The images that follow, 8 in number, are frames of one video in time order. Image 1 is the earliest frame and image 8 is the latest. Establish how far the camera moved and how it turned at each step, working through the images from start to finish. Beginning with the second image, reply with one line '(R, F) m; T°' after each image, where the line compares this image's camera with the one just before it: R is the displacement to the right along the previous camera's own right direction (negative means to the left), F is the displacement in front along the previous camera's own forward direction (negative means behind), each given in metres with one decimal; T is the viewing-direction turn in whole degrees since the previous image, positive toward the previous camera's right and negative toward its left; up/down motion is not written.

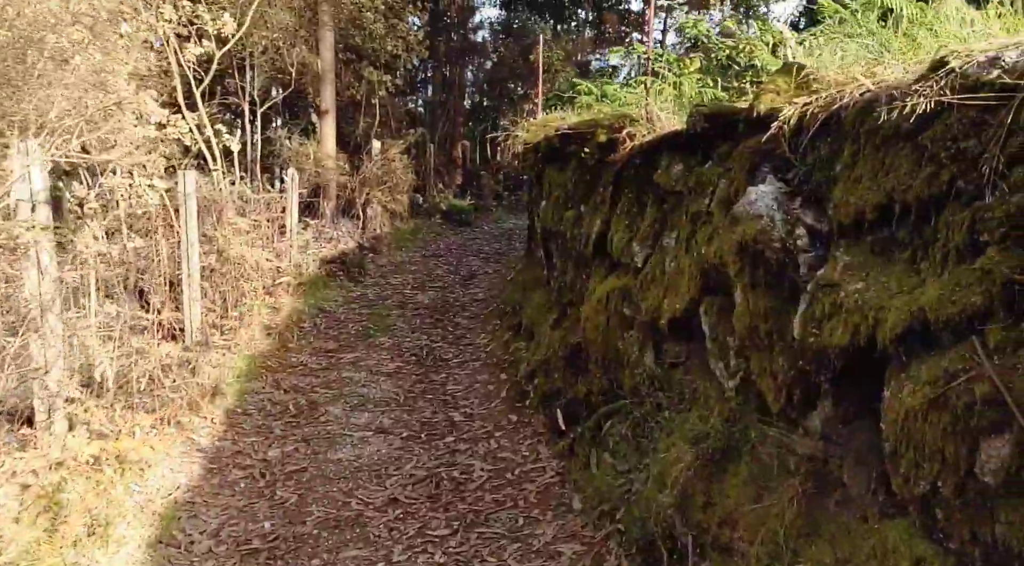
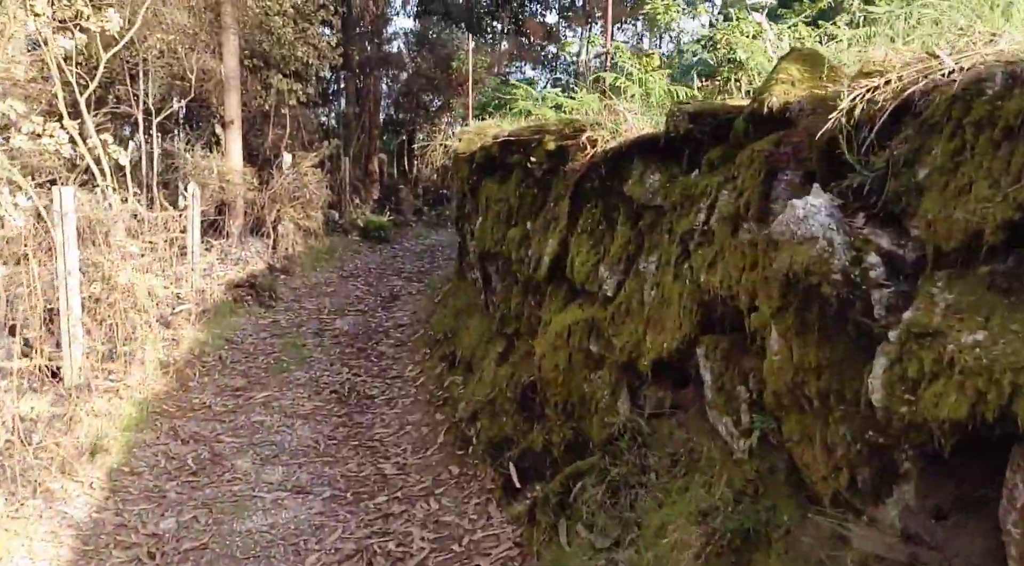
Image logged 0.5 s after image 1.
(-0.1, +0.7) m; +6°
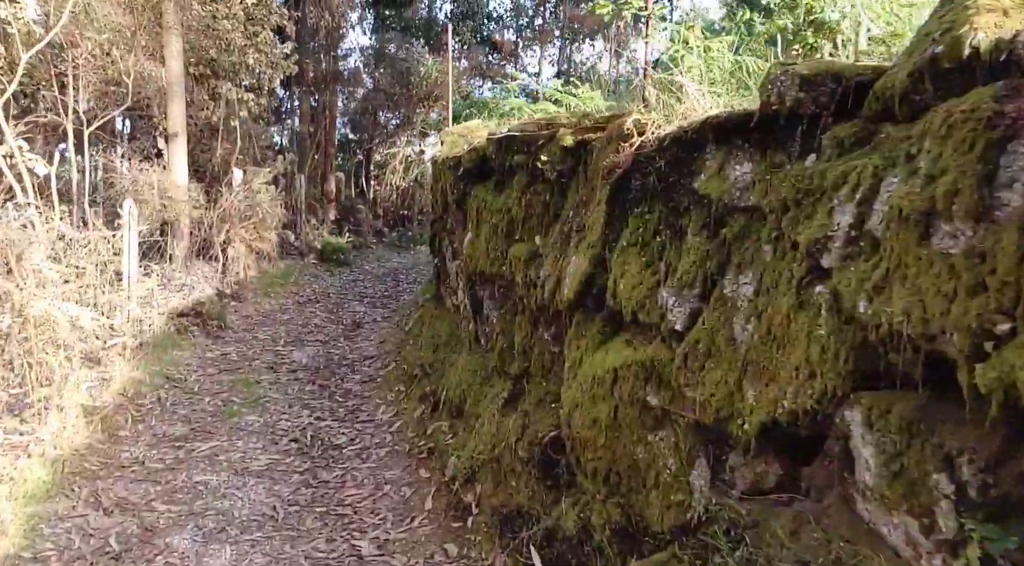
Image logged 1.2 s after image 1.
(-0.2, +0.9) m; +3°
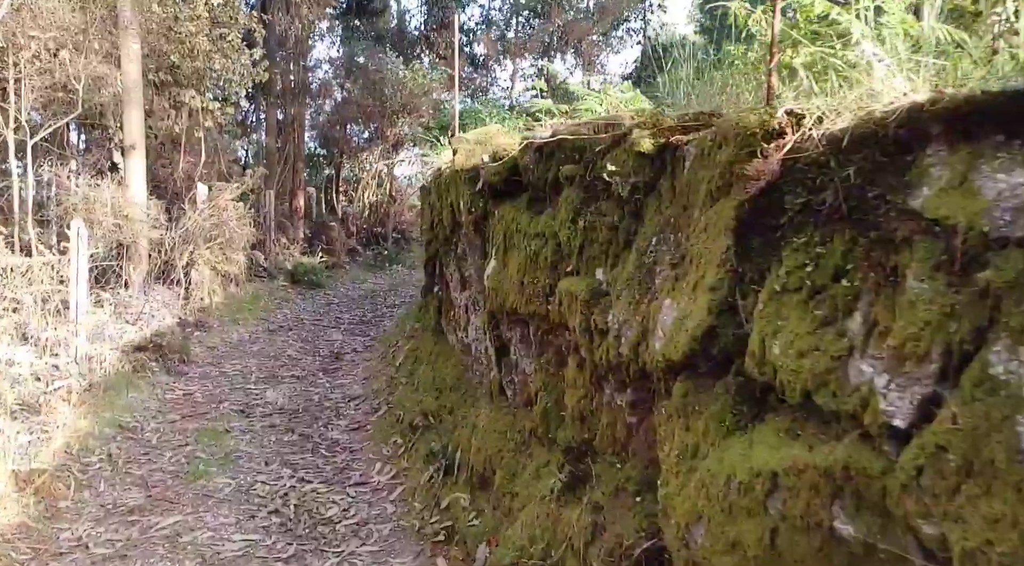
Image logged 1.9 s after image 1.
(-0.3, +0.8) m; +2°
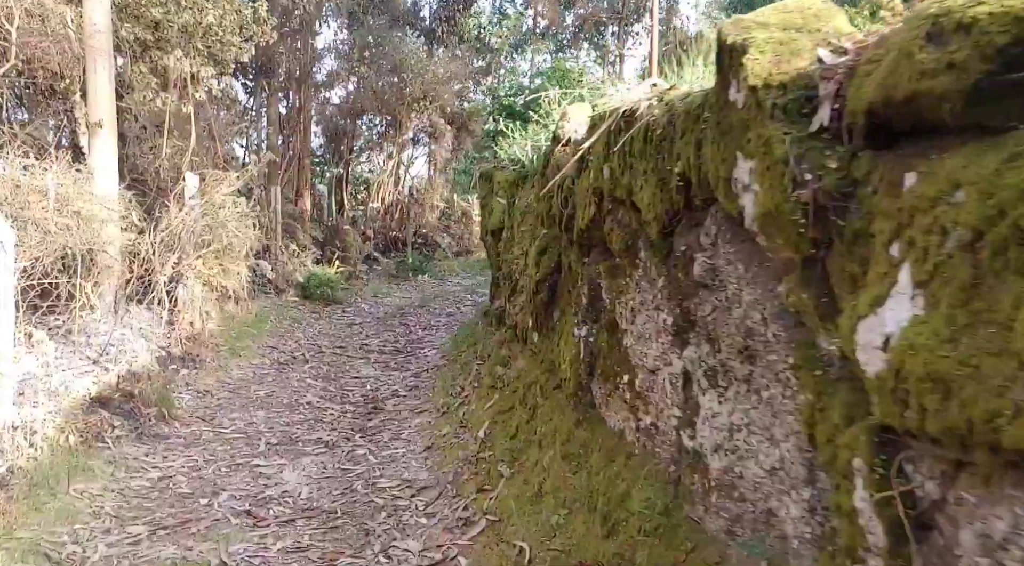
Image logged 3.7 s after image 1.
(-0.8, +2.3) m; 0°
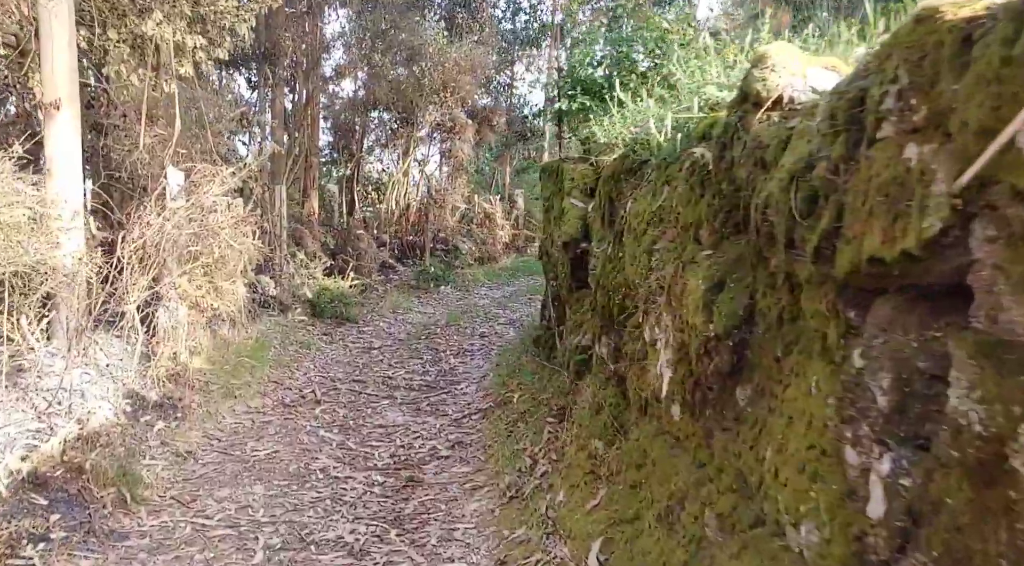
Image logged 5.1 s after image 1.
(-0.5, +1.6) m; 0°
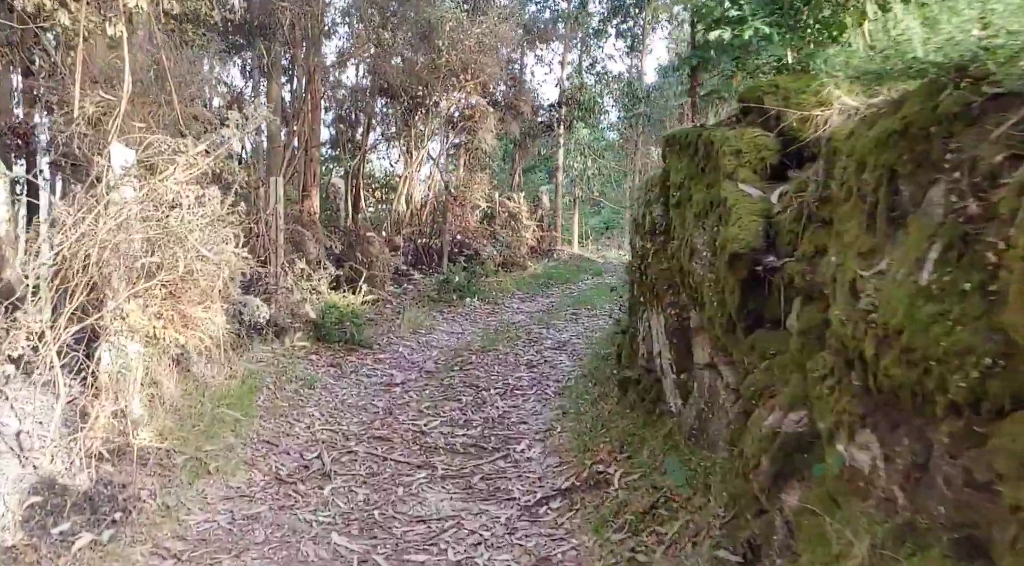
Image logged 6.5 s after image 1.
(-0.5, +1.9) m; 0°
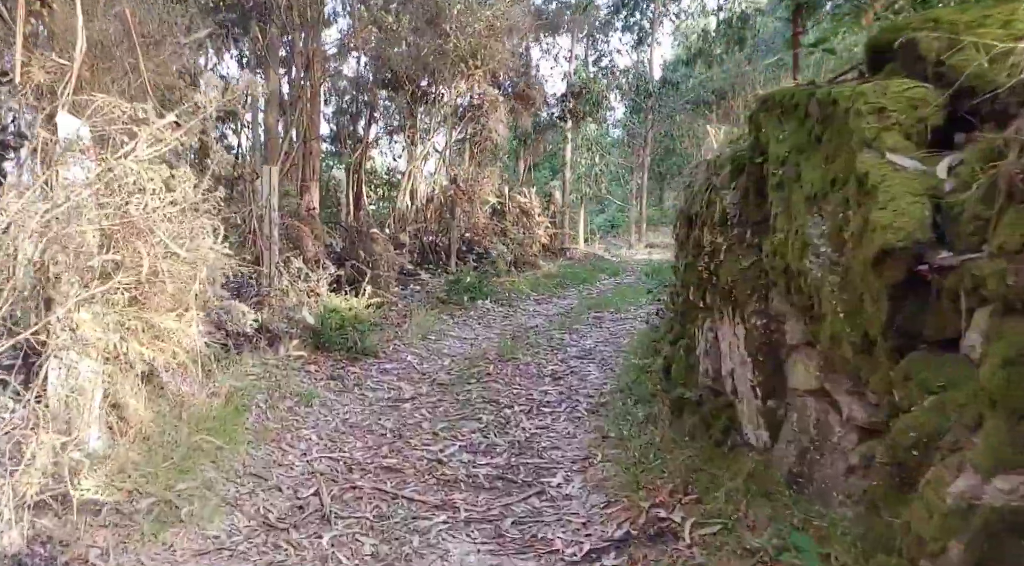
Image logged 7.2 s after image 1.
(-0.2, +0.8) m; 0°
